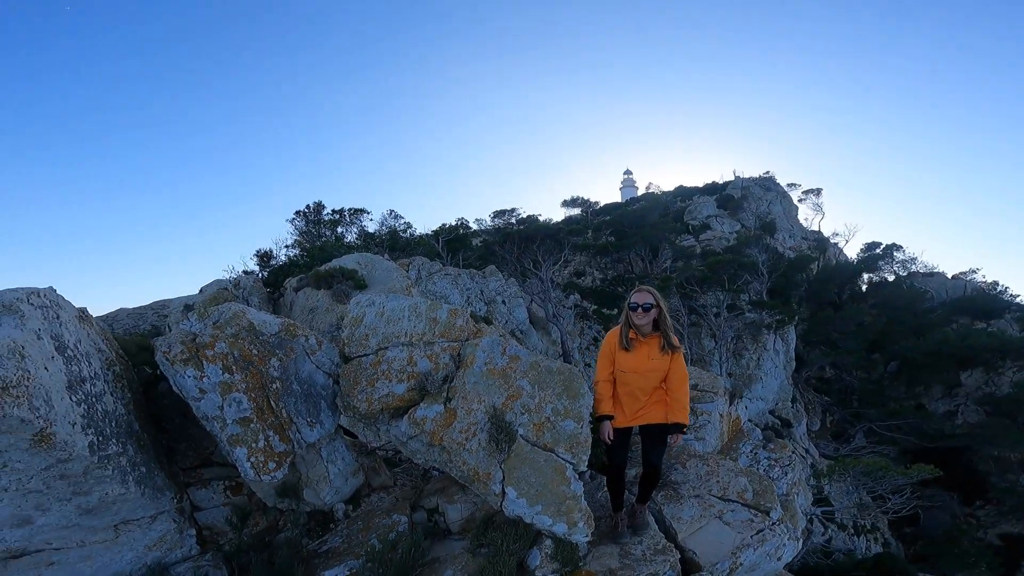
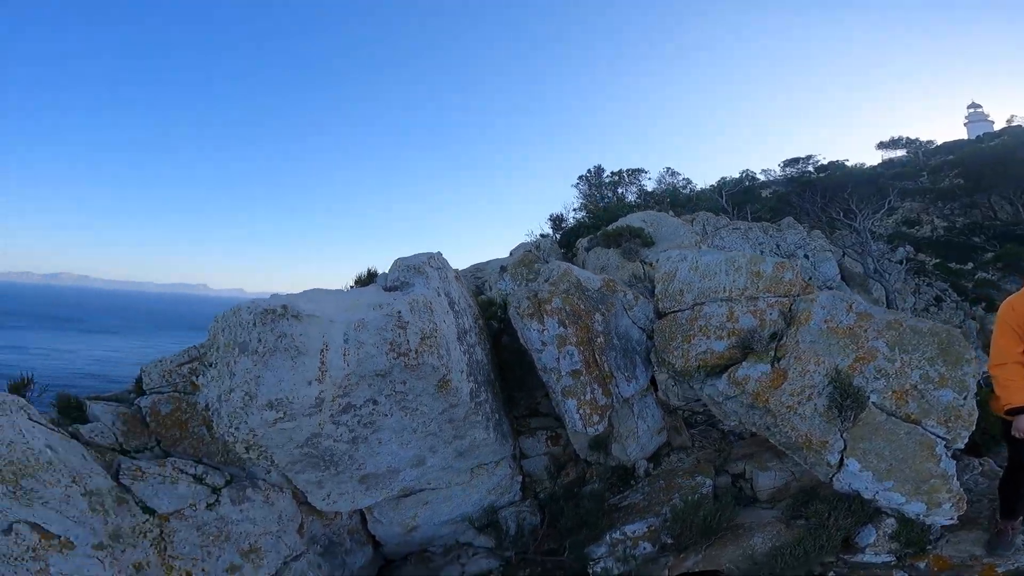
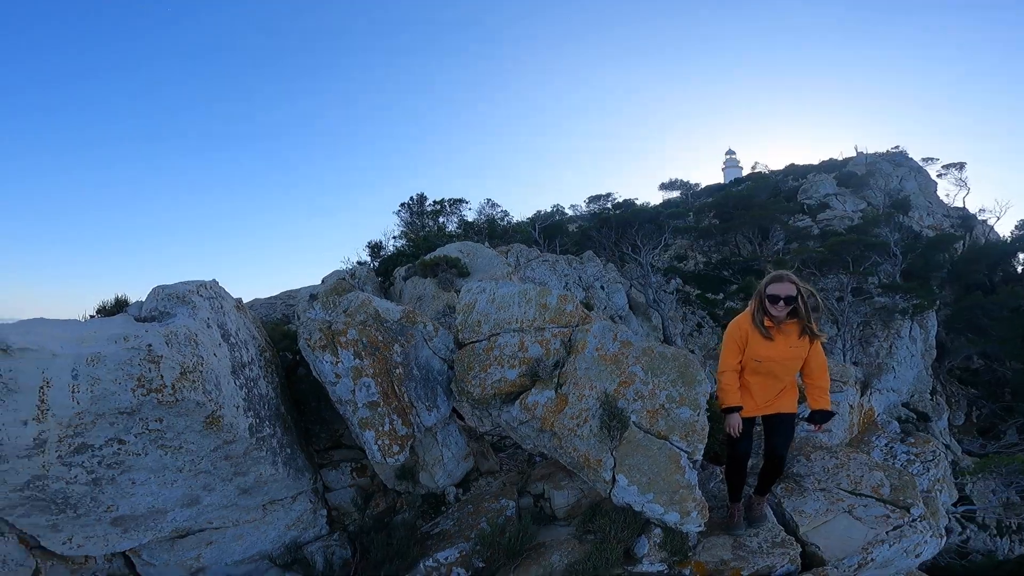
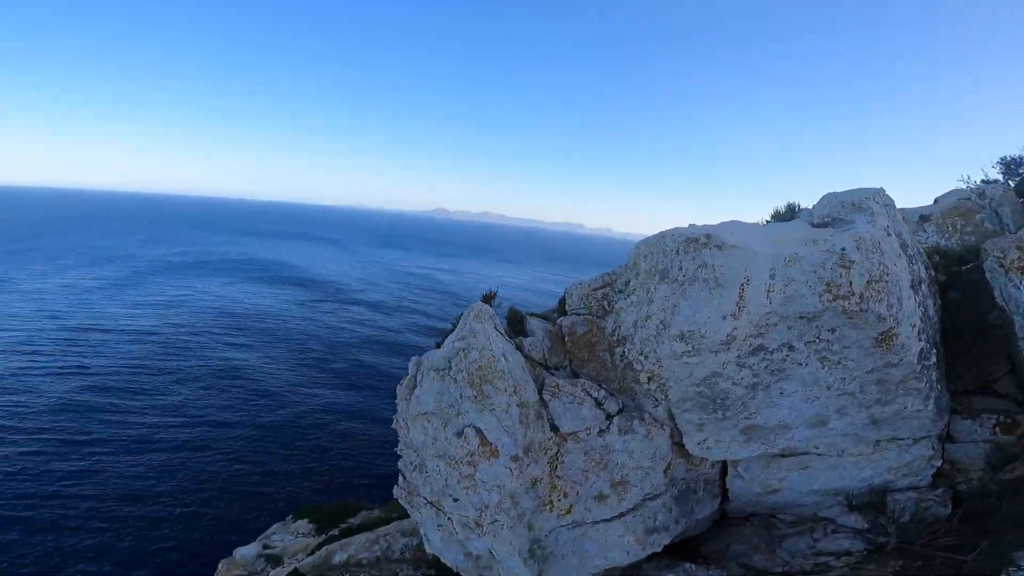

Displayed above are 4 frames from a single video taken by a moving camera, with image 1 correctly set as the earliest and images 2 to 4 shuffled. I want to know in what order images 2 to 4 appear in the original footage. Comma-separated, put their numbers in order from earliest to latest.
3, 2, 4
